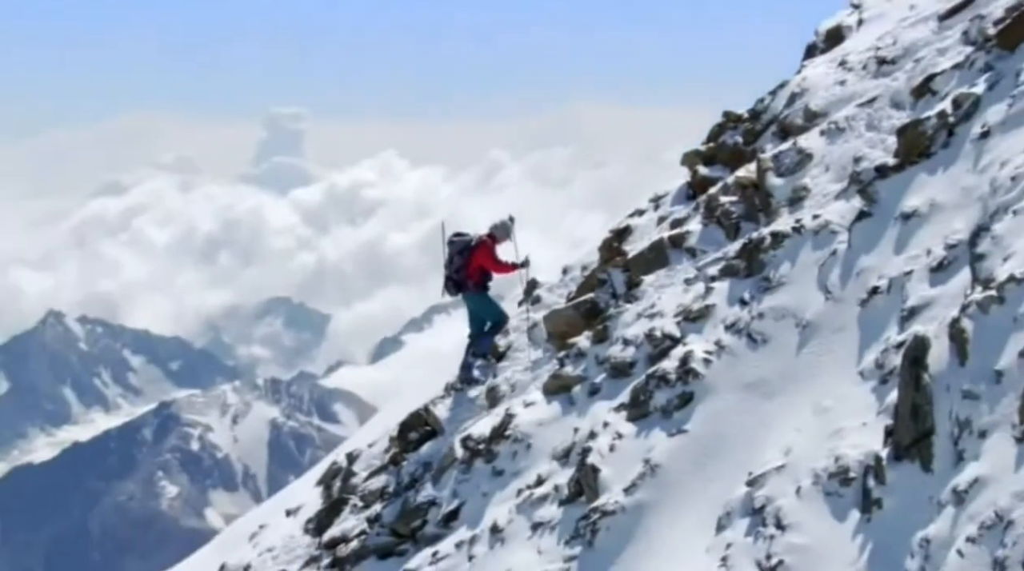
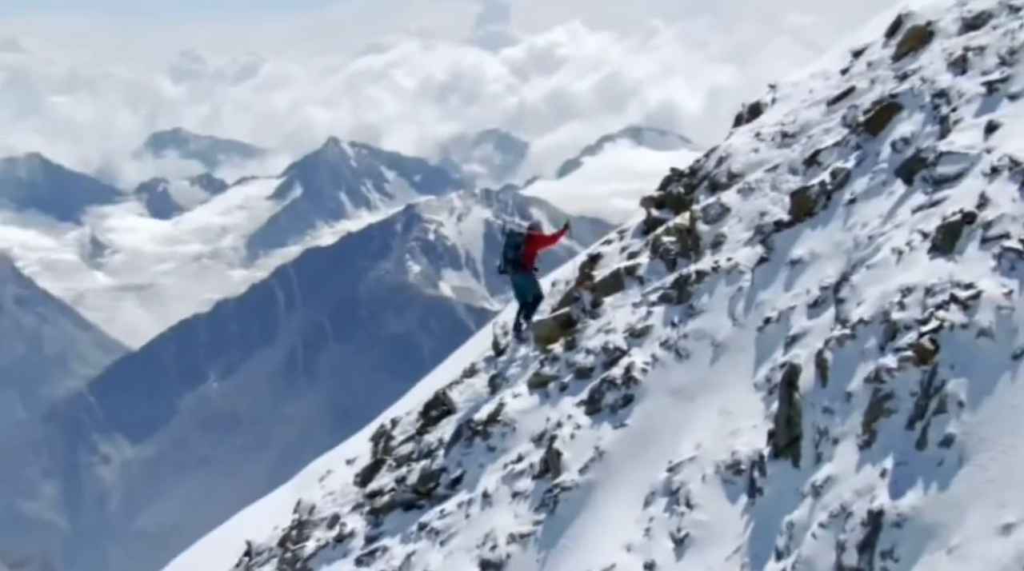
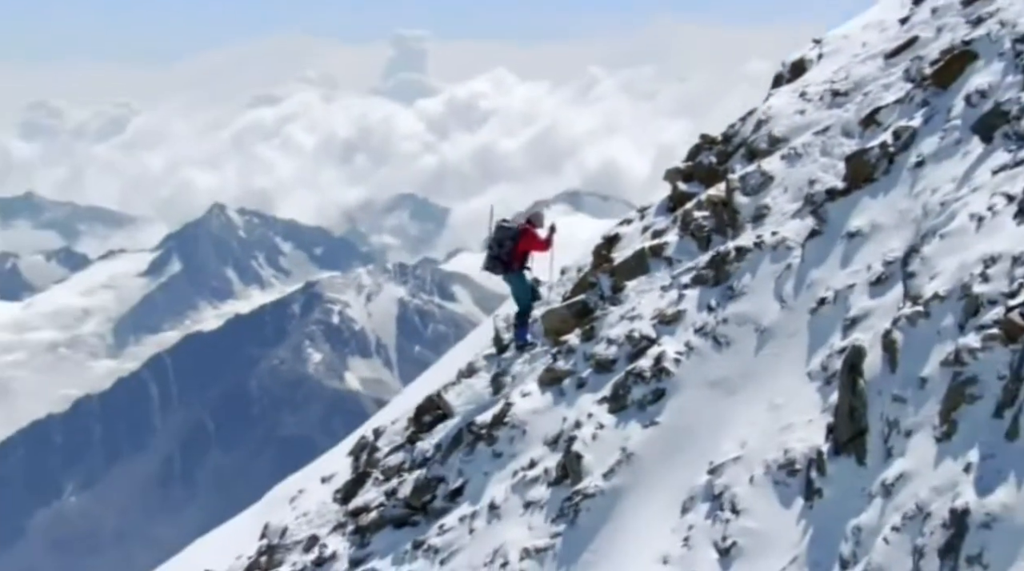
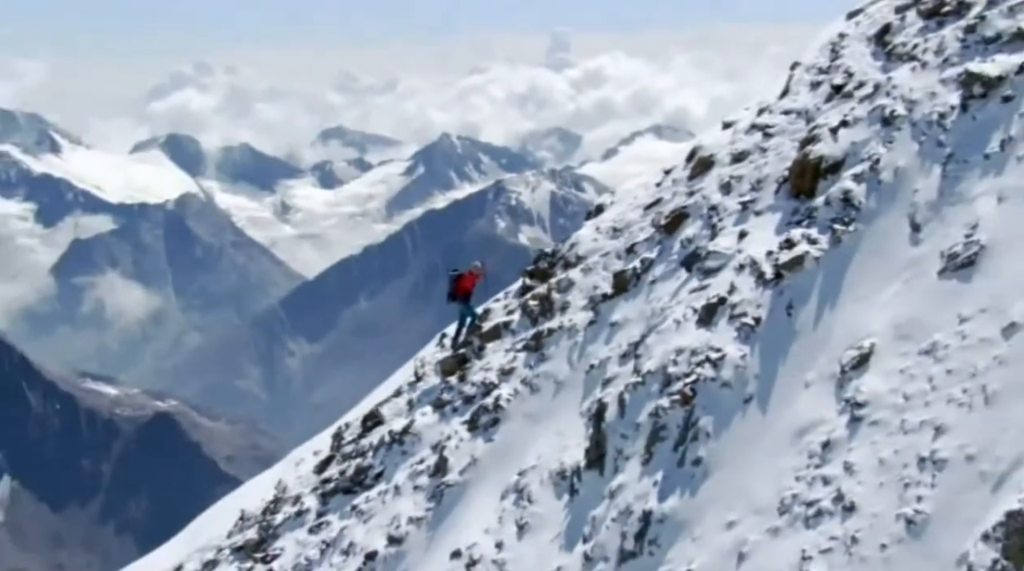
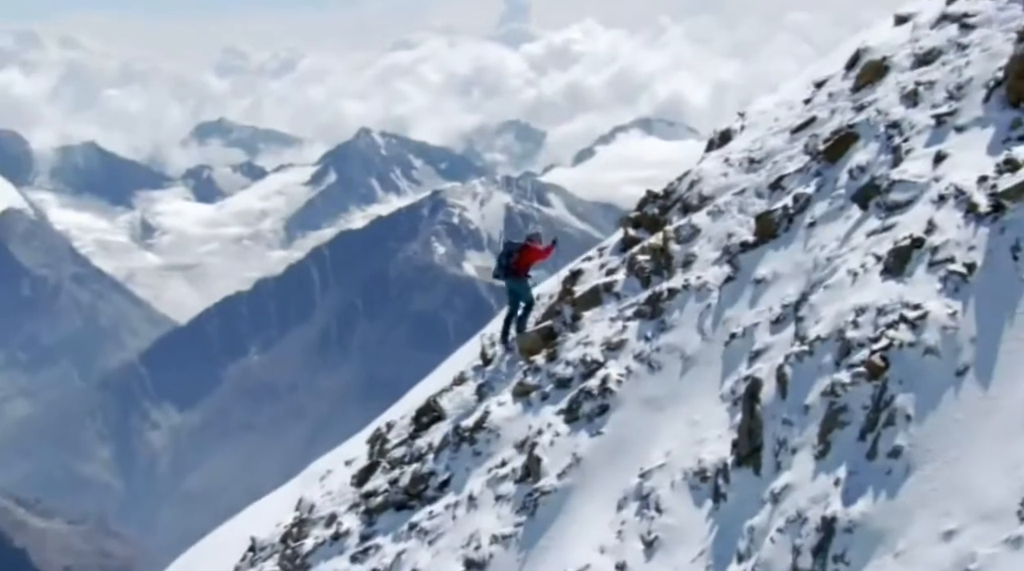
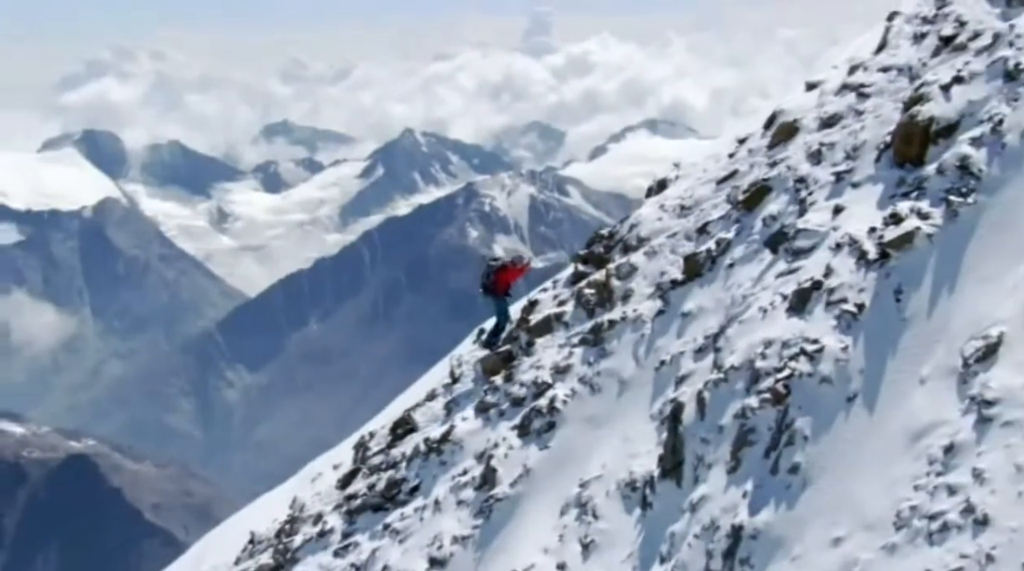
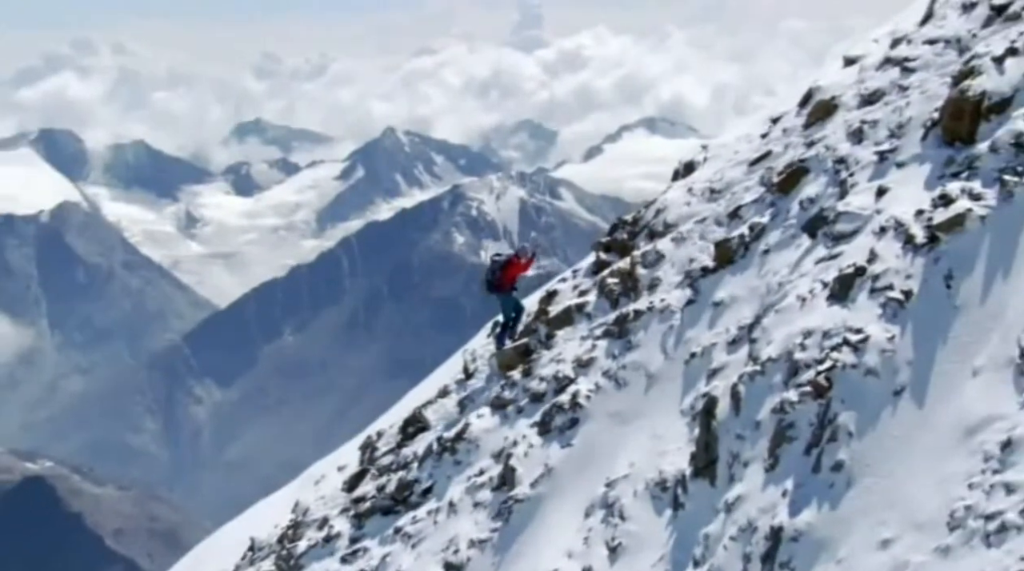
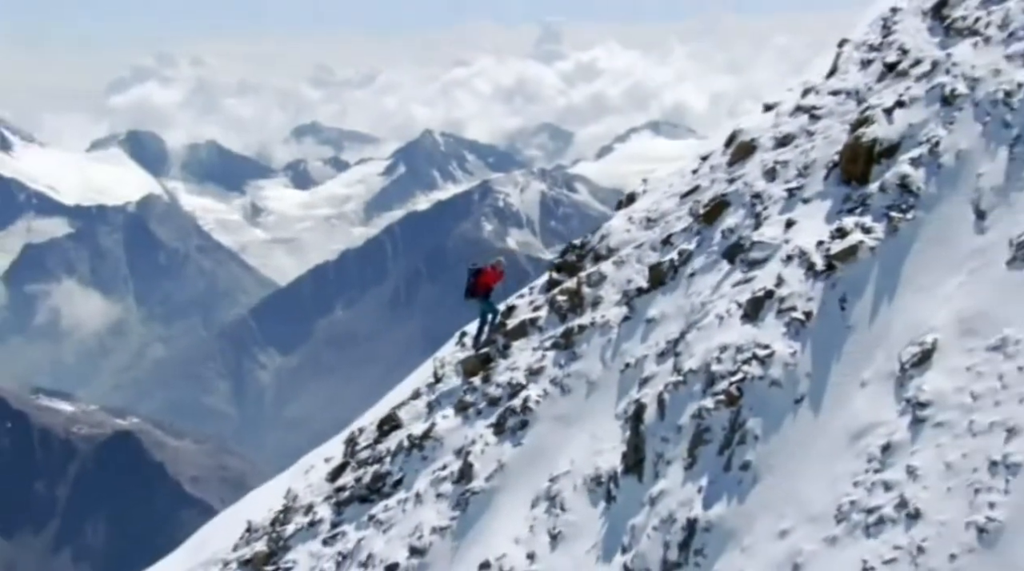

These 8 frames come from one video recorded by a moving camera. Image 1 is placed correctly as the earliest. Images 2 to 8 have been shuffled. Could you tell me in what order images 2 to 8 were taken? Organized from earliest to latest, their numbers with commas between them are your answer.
3, 2, 5, 7, 6, 8, 4
